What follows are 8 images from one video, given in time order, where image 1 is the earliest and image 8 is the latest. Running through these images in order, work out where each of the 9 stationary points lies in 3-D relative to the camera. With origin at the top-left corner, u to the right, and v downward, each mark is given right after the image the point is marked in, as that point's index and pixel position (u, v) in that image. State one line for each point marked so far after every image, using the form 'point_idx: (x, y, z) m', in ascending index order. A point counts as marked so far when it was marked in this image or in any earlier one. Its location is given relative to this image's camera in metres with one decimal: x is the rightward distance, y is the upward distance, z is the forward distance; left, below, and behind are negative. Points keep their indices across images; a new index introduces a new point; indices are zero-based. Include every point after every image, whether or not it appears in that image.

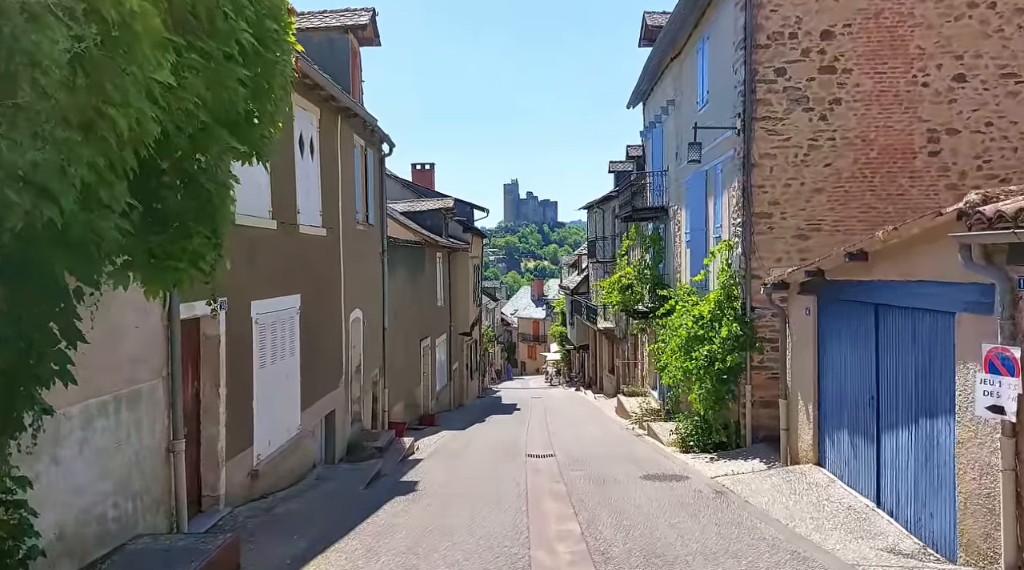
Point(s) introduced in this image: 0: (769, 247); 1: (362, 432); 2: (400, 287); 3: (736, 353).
0: (+3.6, +0.5, +13.2) m
1: (-2.4, -2.3, +14.8) m
2: (-2.3, -0.1, +19.8) m
3: (+3.1, -0.9, +13.1) m
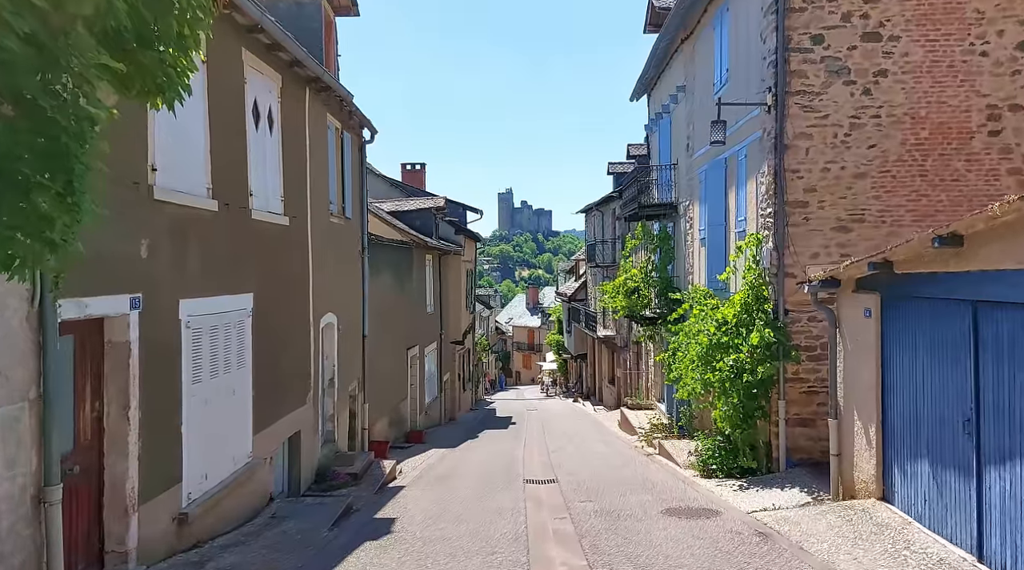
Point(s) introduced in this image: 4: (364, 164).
0: (+3.5, +0.5, +11.4) m
1: (-2.4, -2.3, +12.9) m
2: (-2.4, -0.2, +18.0) m
3: (+3.1, -0.9, +11.3) m
4: (-2.4, +1.9, +15.2) m
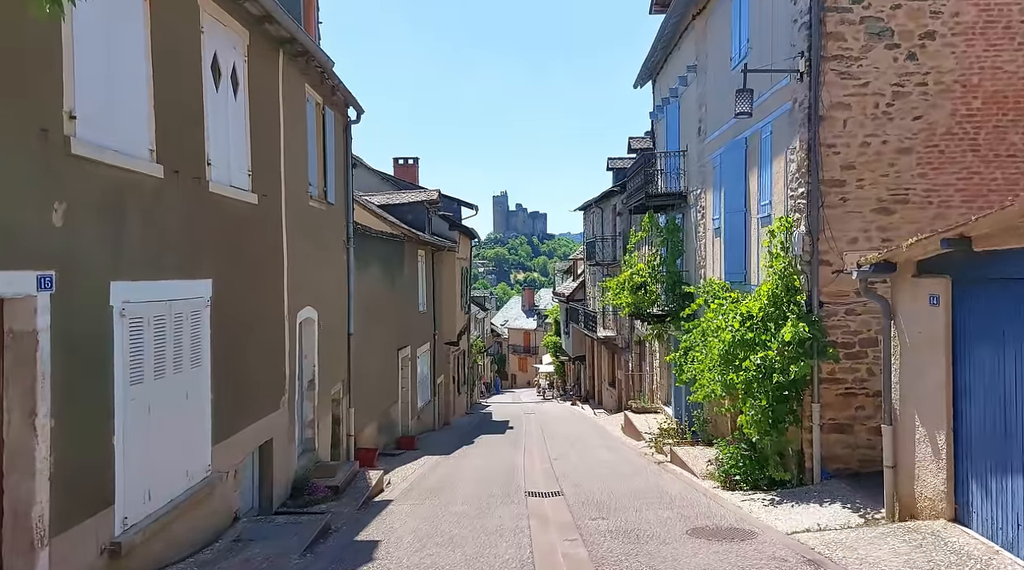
0: (+3.5, +0.7, +10.2) m
1: (-2.4, -2.2, +11.6) m
2: (-2.4, -0.1, +16.7) m
3: (+3.1, -0.8, +10.1) m
4: (-2.4, +2.0, +13.9) m
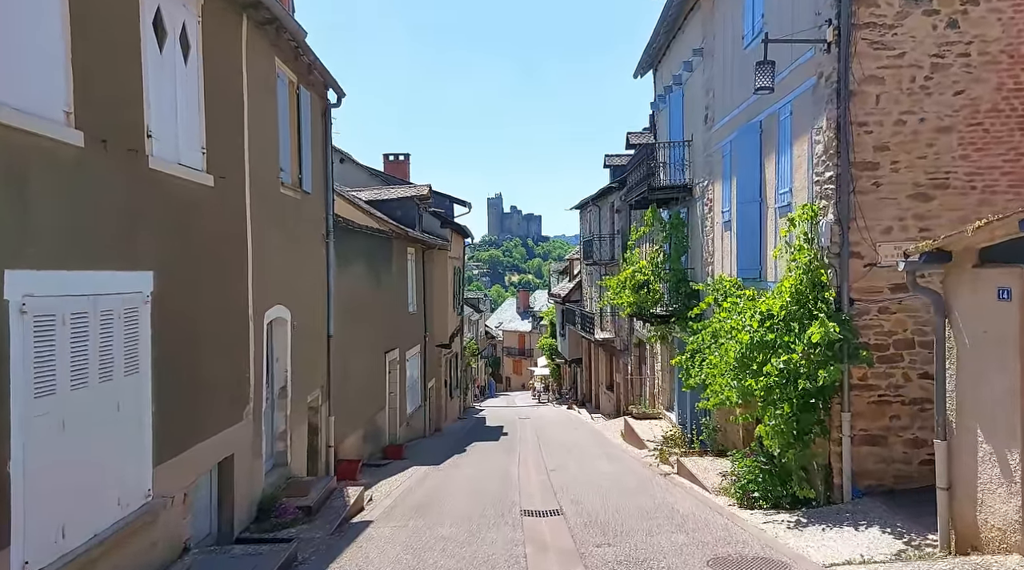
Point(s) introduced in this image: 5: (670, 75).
0: (+3.4, +0.7, +9.1) m
1: (-2.5, -2.2, +10.5) m
2: (-2.5, -0.1, +15.6) m
3: (+3.0, -0.8, +9.0) m
4: (-2.5, +2.0, +12.8) m
5: (+3.1, +4.1, +18.7) m
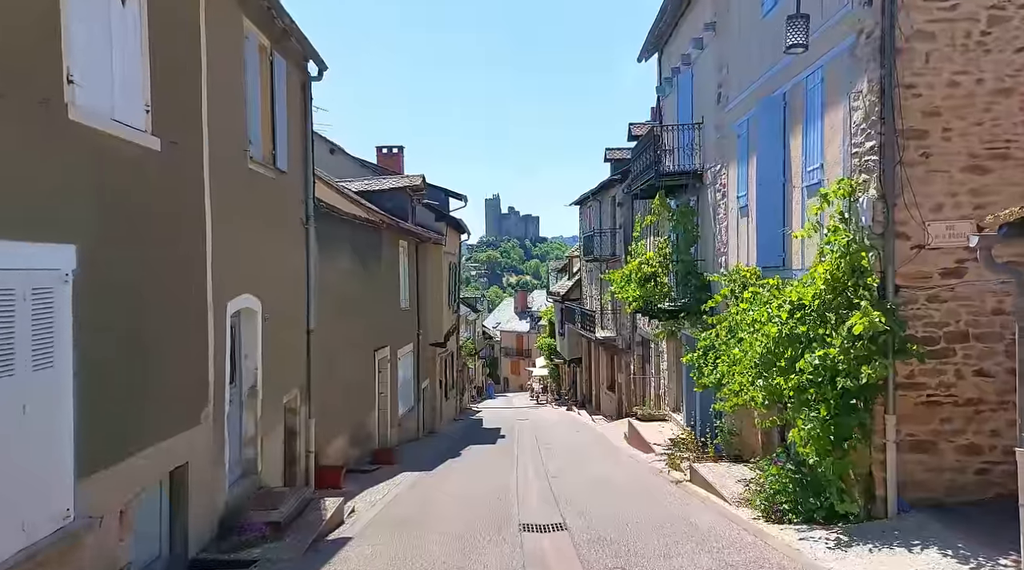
0: (+3.4, +0.8, +8.0) m
1: (-2.5, -2.0, +9.4) m
2: (-2.6, +0.1, +14.5) m
3: (+3.0, -0.6, +7.9) m
4: (-2.5, +2.2, +11.6) m
5: (+3.1, +4.2, +17.5) m
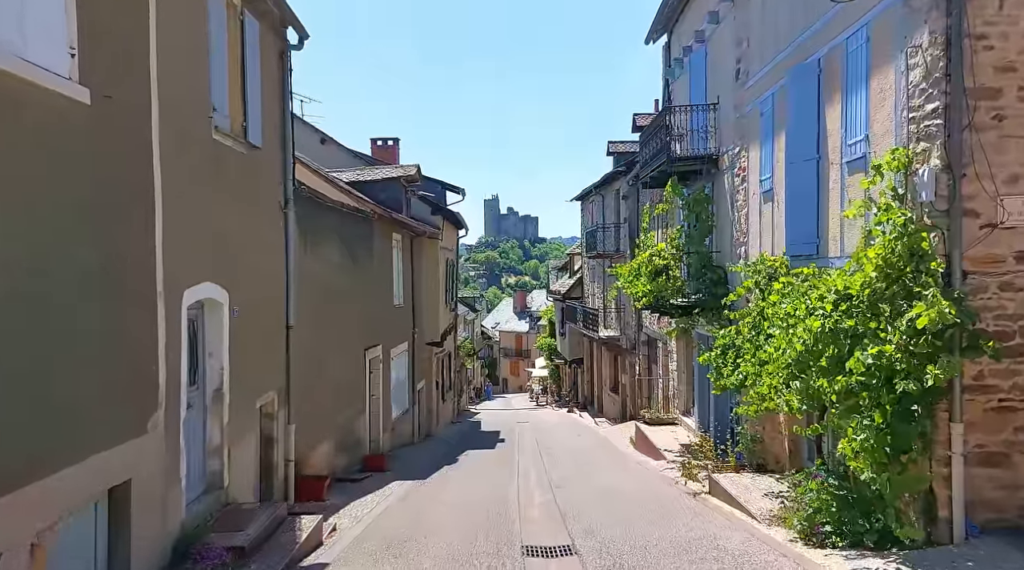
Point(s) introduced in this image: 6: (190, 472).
0: (+3.5, +0.9, +6.8) m
1: (-2.5, -1.9, +8.2) m
2: (-2.5, +0.2, +13.3) m
3: (+3.0, -0.5, +6.7) m
4: (-2.5, +2.3, +10.5) m
5: (+3.1, +4.3, +16.4) m
6: (-2.6, -1.5, +7.8) m
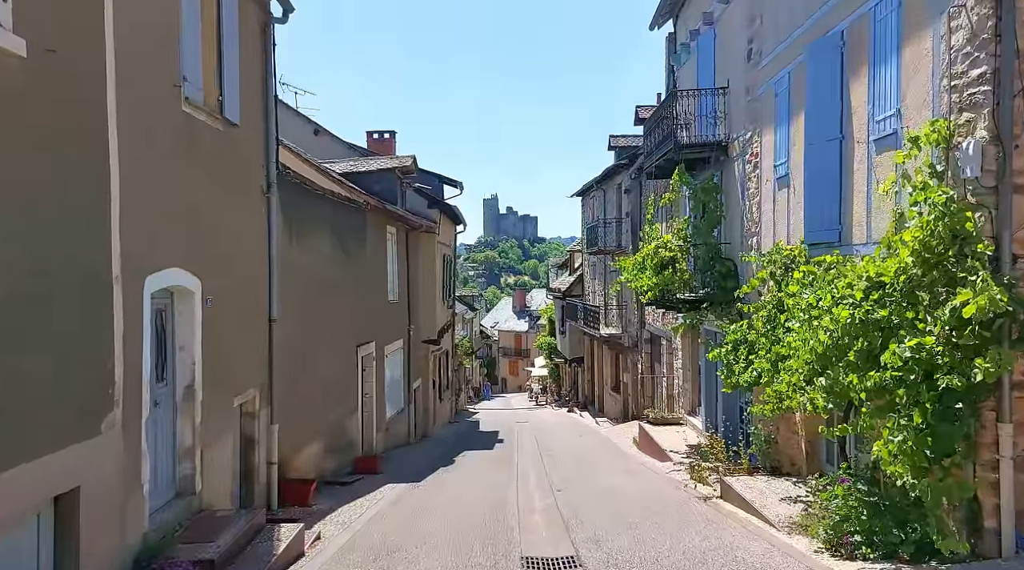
0: (+3.4, +1.0, +6.1) m
1: (-2.5, -1.8, +7.5) m
2: (-2.6, +0.3, +12.6) m
3: (+3.0, -0.4, +6.0) m
4: (-2.5, +2.4, +9.8) m
5: (+3.1, +4.4, +15.7) m
6: (-2.7, -1.4, +7.1) m
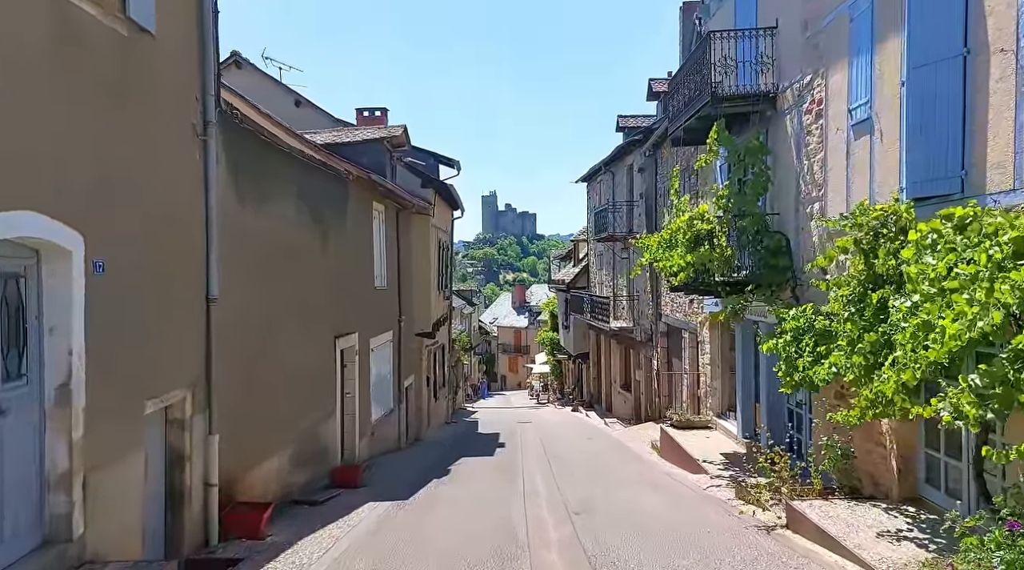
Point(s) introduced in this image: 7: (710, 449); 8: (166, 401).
0: (+3.5, +1.3, +3.8) m
1: (-2.4, -1.6, +5.2) m
2: (-2.5, +0.5, +10.3) m
3: (+3.1, -0.2, +3.7) m
4: (-2.4, +2.6, +7.5) m
5: (+3.1, +4.7, +13.4) m
6: (-2.6, -1.2, +4.8) m
7: (+2.8, -2.3, +13.2) m
8: (-2.5, -0.8, +6.6) m
